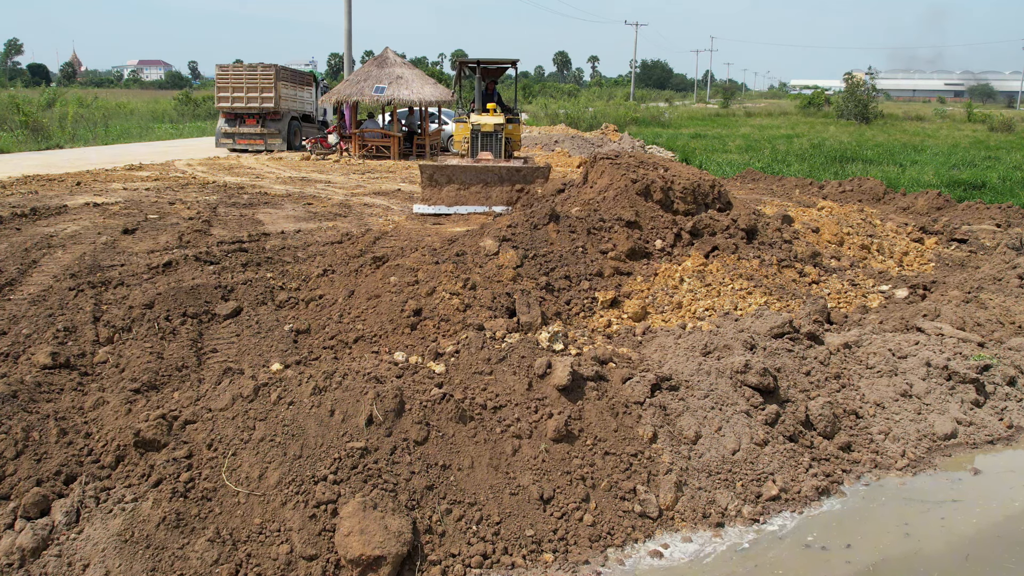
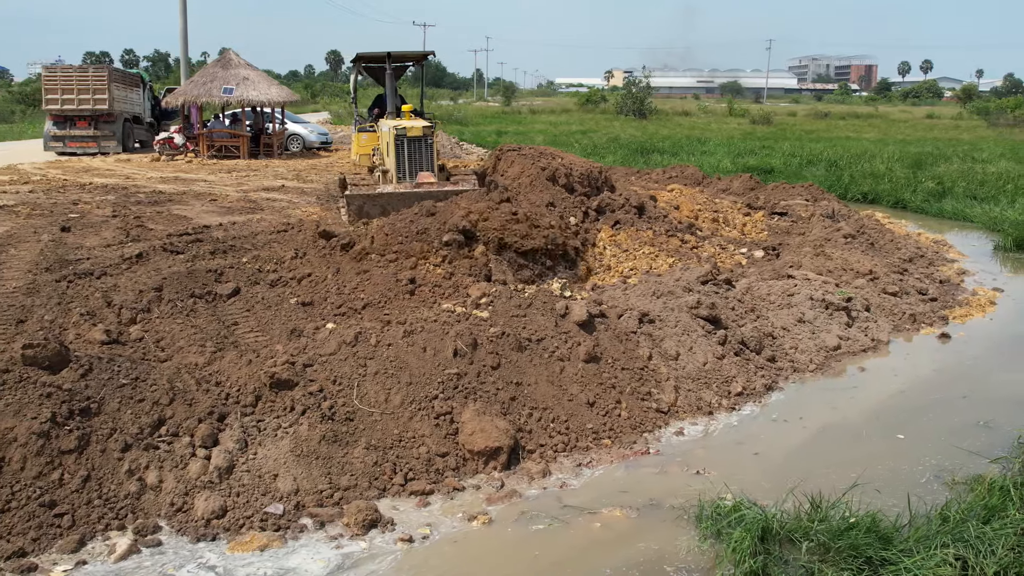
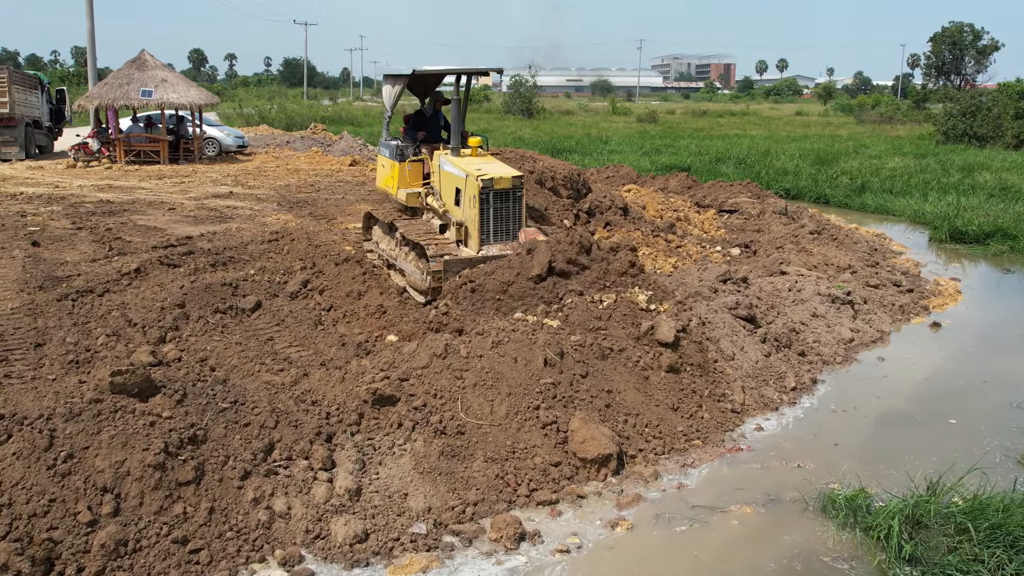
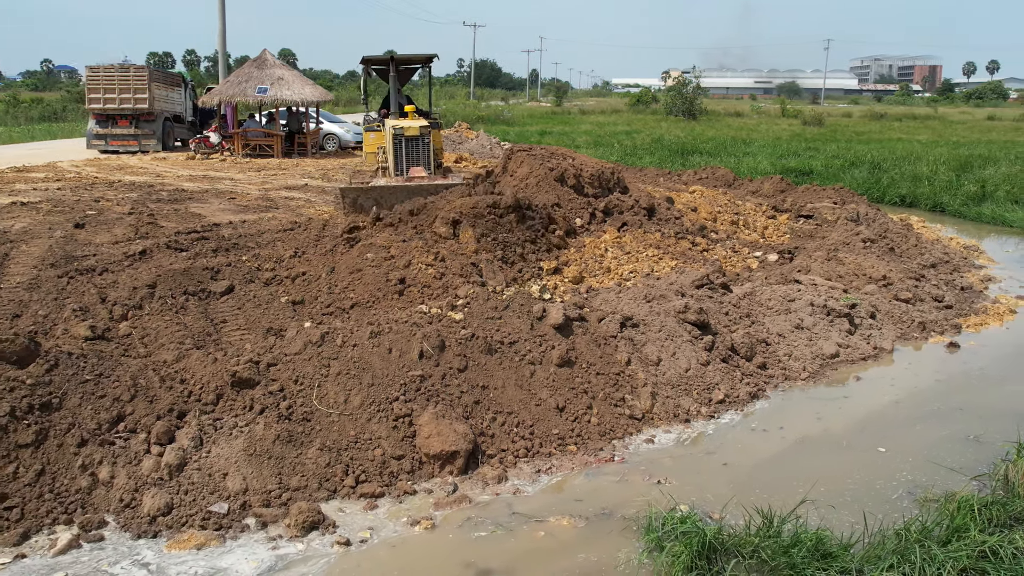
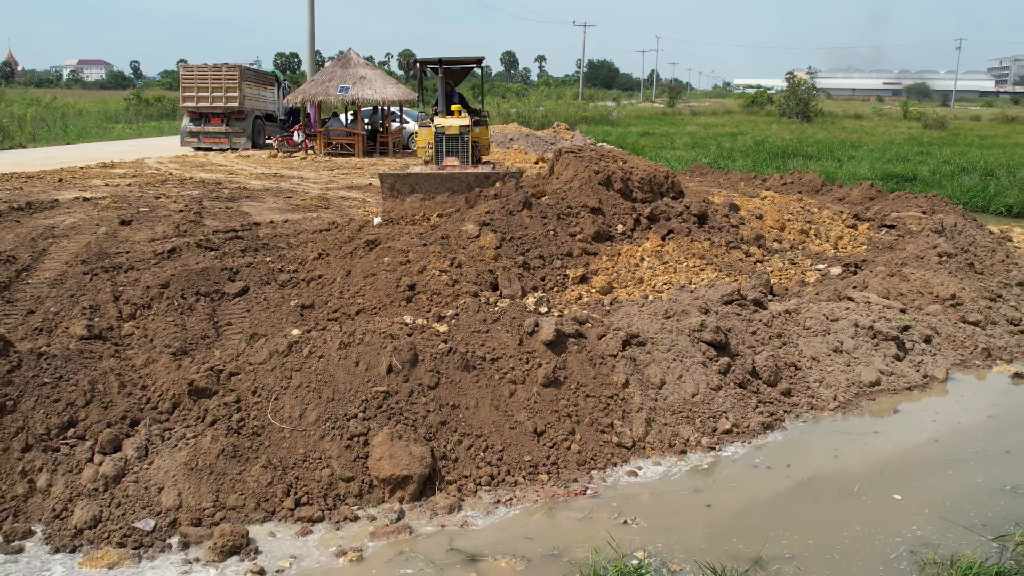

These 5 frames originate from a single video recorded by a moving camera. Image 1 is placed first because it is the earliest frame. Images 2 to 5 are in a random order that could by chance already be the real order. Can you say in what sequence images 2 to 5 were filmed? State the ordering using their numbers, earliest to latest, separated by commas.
5, 4, 2, 3
